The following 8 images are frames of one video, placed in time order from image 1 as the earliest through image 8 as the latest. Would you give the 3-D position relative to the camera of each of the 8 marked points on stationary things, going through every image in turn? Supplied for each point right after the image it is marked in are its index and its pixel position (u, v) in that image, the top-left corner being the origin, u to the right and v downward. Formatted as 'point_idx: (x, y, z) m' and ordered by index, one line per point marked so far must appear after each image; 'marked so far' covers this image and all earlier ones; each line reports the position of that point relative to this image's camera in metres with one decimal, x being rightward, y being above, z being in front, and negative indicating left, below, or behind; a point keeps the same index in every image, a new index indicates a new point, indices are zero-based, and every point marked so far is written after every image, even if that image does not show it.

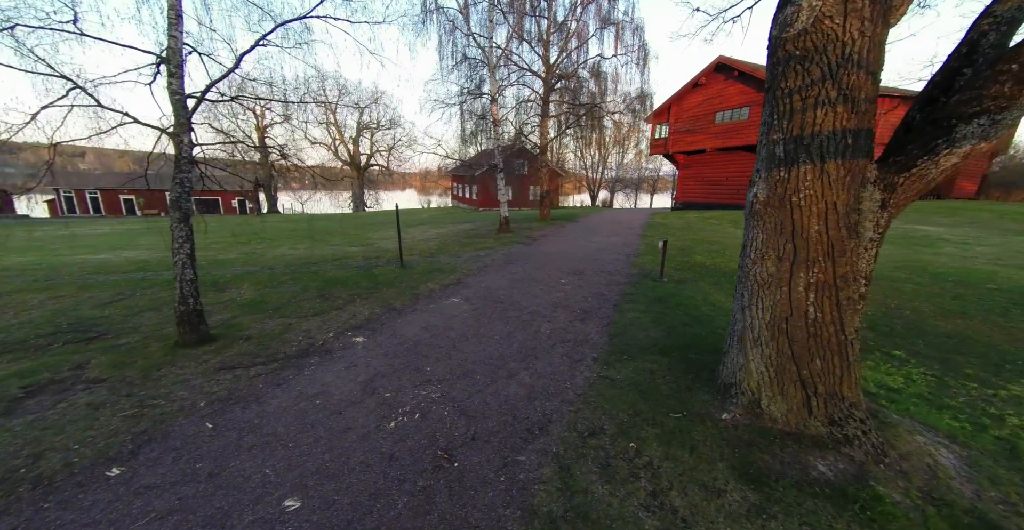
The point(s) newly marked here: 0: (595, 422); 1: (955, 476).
0: (+0.6, -1.2, +2.8) m
1: (+2.8, -1.4, +2.3) m
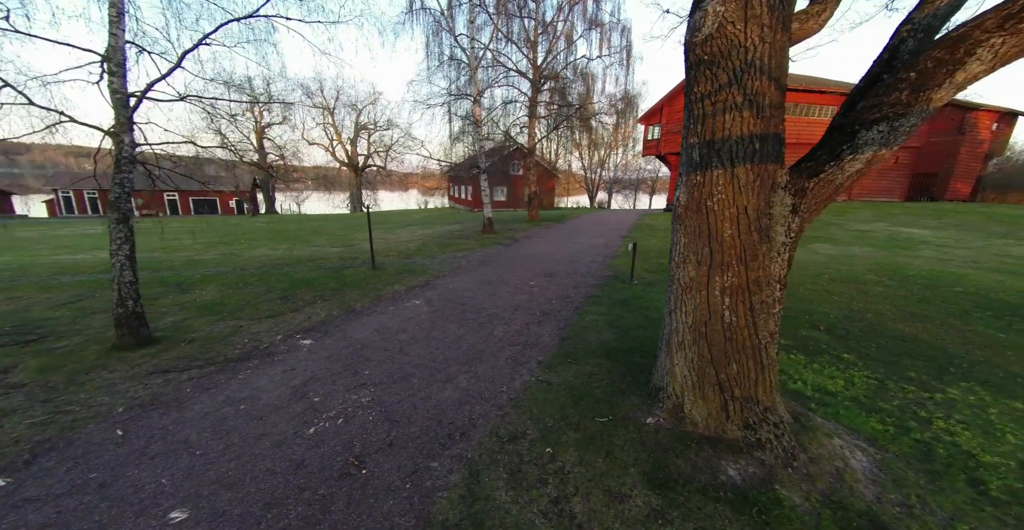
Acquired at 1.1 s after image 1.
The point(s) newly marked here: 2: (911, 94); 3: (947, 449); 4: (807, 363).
0: (+0.1, -1.3, +2.7) m
1: (+2.3, -1.4, +2.3) m
2: (+2.4, +1.0, +2.1) m
3: (+3.3, -1.4, +2.7) m
4: (+3.4, -1.1, +4.1) m
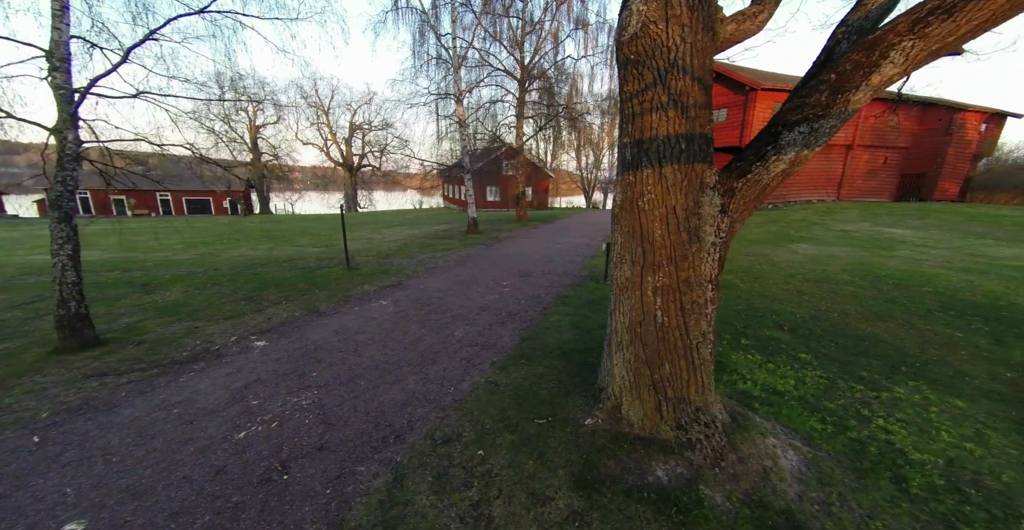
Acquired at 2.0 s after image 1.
0: (-0.4, -1.3, +2.7) m
1: (+1.8, -1.4, +2.3) m
2: (+1.9, +1.0, +2.2) m
3: (+2.8, -1.4, +2.7) m
4: (+2.9, -1.2, +4.1) m
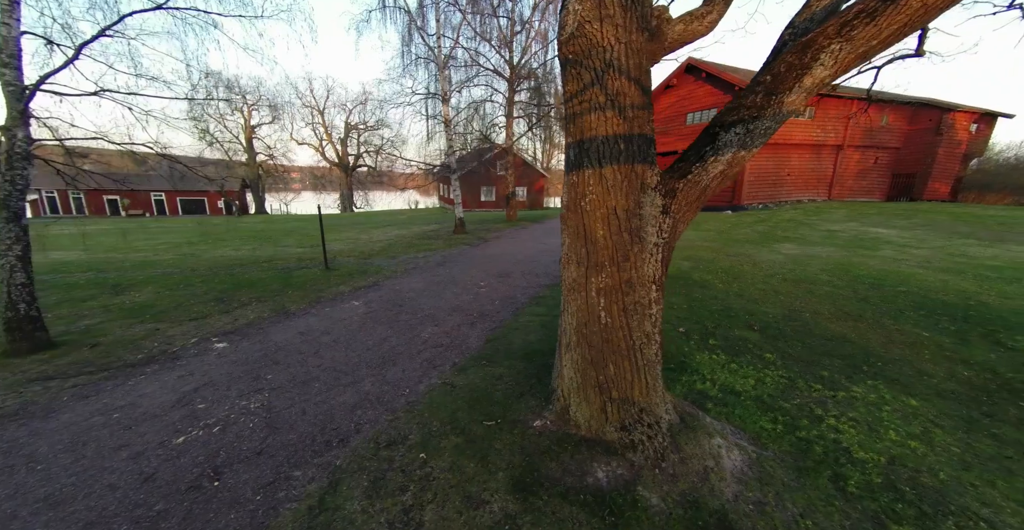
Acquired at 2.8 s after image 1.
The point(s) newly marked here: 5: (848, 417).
0: (-0.8, -1.3, +2.7) m
1: (+1.4, -1.4, +2.3) m
2: (+1.6, +1.0, +2.2) m
3: (+2.4, -1.4, +2.8) m
4: (+2.5, -1.2, +4.2) m
5: (+3.0, -1.4, +3.2) m
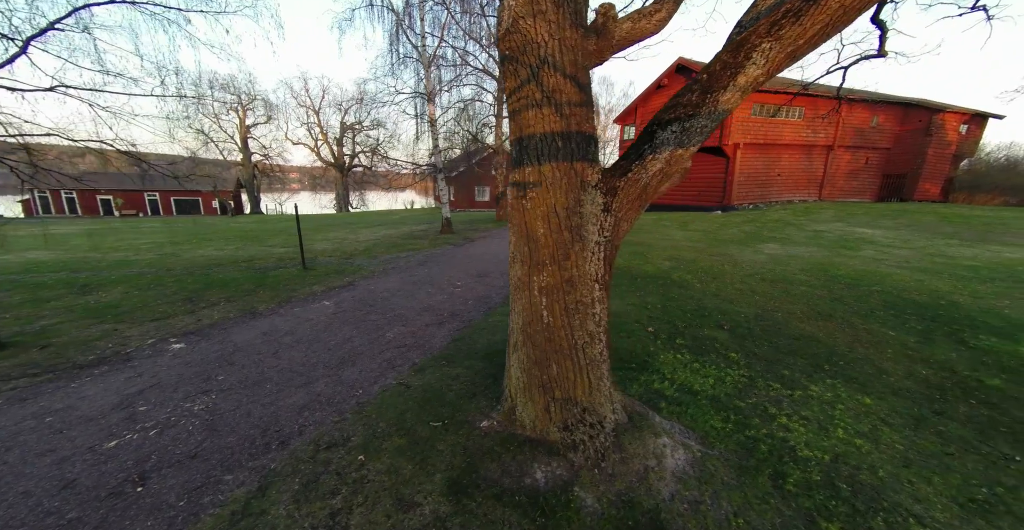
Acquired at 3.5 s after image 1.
0: (-1.2, -1.3, +2.6) m
1: (+1.0, -1.4, +2.3) m
2: (+1.2, +1.0, +2.2) m
3: (+2.0, -1.4, +2.8) m
4: (+2.1, -1.1, +4.2) m
5: (+2.6, -1.4, +3.2) m
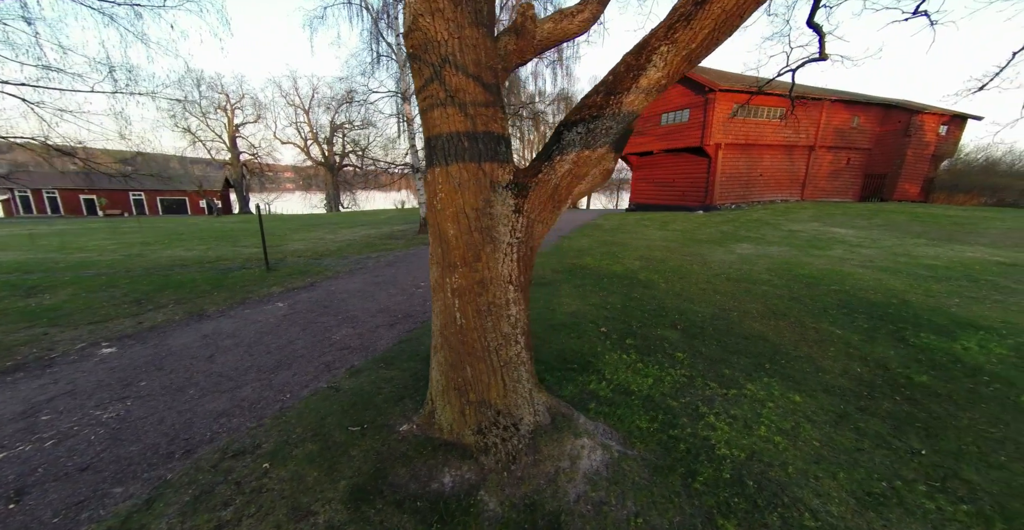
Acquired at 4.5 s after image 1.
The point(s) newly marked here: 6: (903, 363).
0: (-1.8, -1.3, +2.6) m
1: (+0.4, -1.4, +2.3) m
2: (+0.6, +1.0, +2.2) m
3: (+1.4, -1.4, +2.8) m
4: (+1.4, -1.2, +4.2) m
5: (+2.0, -1.4, +3.3) m
6: (+4.9, -1.2, +4.4) m
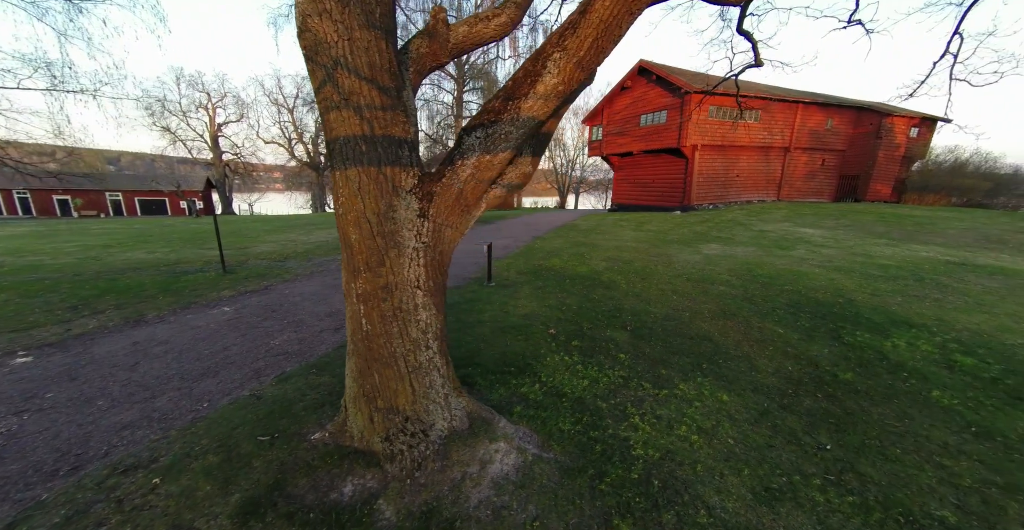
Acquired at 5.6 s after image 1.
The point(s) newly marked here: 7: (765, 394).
0: (-2.5, -1.3, +2.5) m
1: (-0.2, -1.4, +2.3) m
2: (0.0, +1.0, +2.2) m
3: (+0.8, -1.4, +2.8) m
4: (+0.7, -1.2, +4.2) m
5: (+1.3, -1.4, +3.3) m
6: (+4.2, -1.2, +4.6) m
7: (+2.7, -1.4, +3.8) m
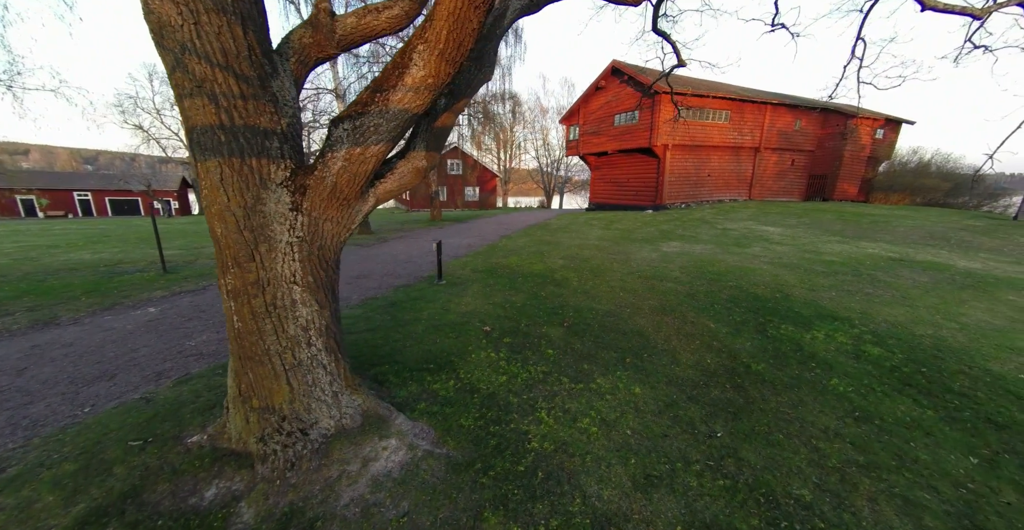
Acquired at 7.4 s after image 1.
0: (-3.2, -1.3, +2.3) m
1: (-1.0, -1.4, +2.3) m
2: (-0.8, +1.0, +2.1) m
3: (0.0, -1.4, +2.8) m
4: (-0.2, -1.1, +4.3) m
5: (+0.5, -1.3, +3.4) m
6: (+3.3, -1.2, +4.8) m
7: (+1.8, -1.3, +3.9) m
